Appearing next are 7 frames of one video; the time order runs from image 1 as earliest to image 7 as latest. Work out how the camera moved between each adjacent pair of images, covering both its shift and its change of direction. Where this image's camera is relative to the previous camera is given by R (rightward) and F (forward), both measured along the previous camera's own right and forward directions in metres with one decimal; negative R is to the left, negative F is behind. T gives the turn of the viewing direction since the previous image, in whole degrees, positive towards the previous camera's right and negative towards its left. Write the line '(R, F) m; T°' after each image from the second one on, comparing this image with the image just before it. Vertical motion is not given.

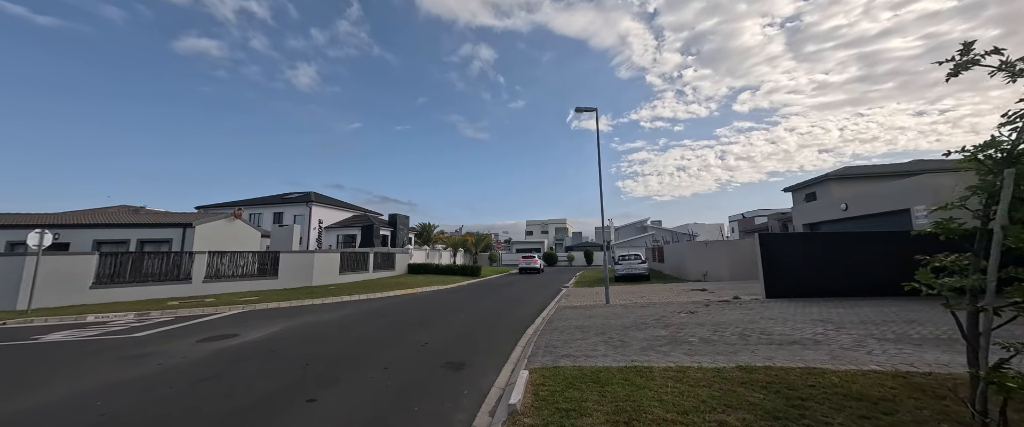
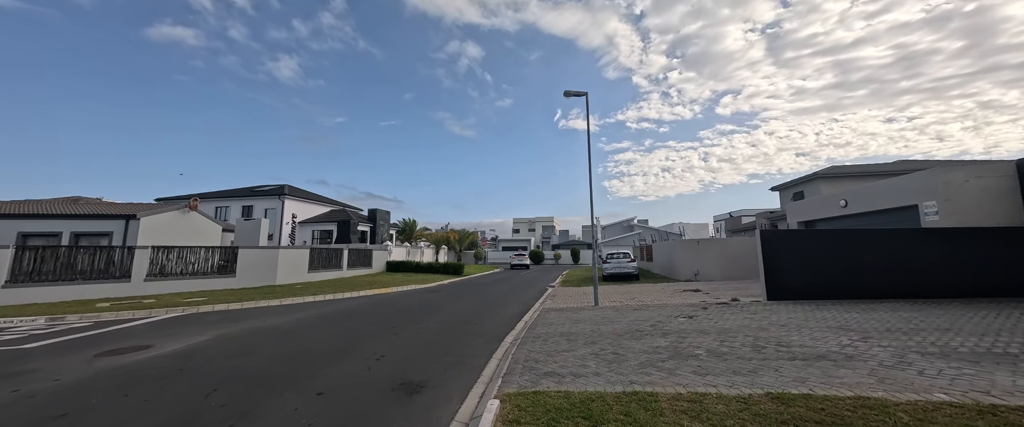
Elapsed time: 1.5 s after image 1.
(+0.2, +1.2) m; +3°
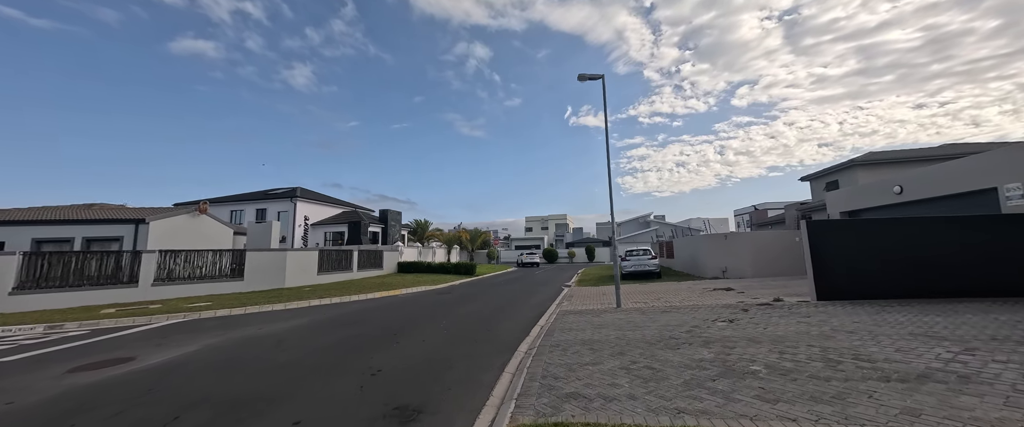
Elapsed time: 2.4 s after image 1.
(0.0, +0.9) m; -2°
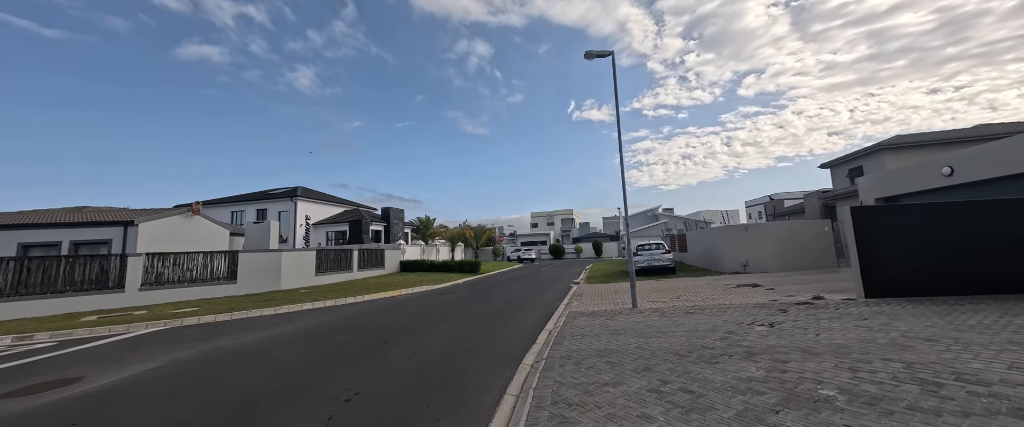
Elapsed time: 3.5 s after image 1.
(+0.1, +1.0) m; -1°
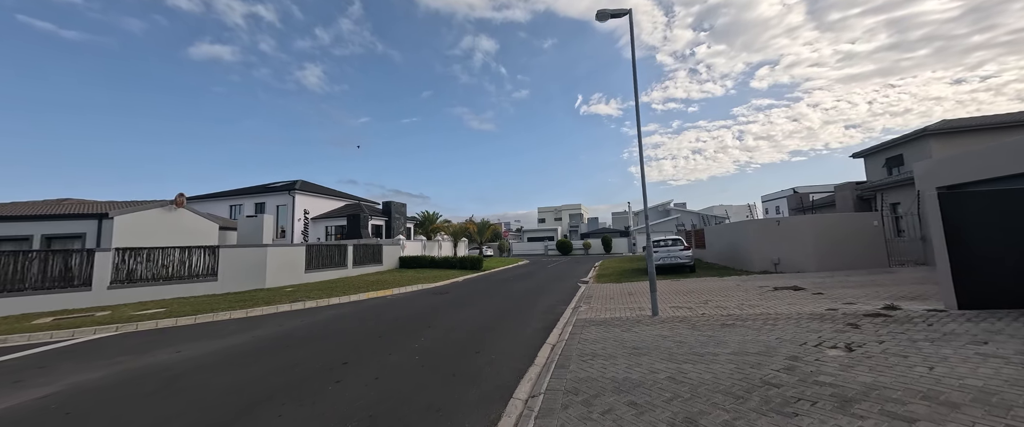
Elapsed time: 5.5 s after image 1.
(+0.2, +1.5) m; -1°
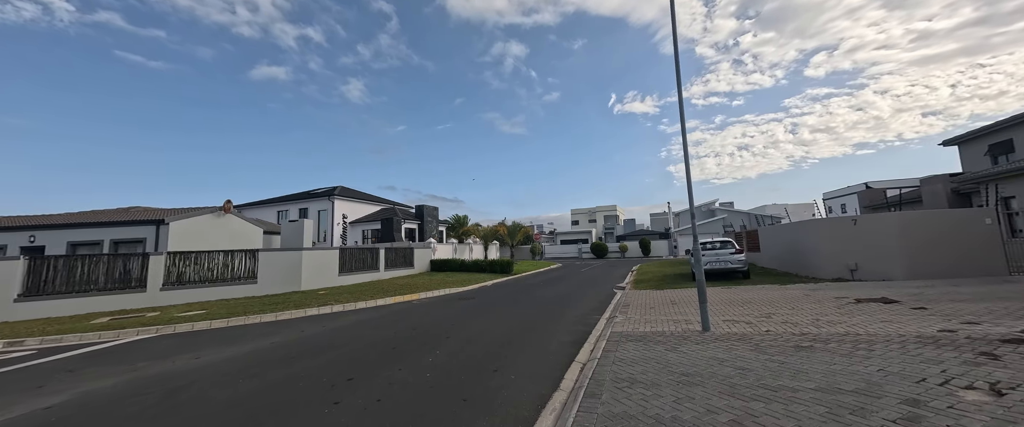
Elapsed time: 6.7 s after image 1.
(+0.2, +0.8) m; -6°
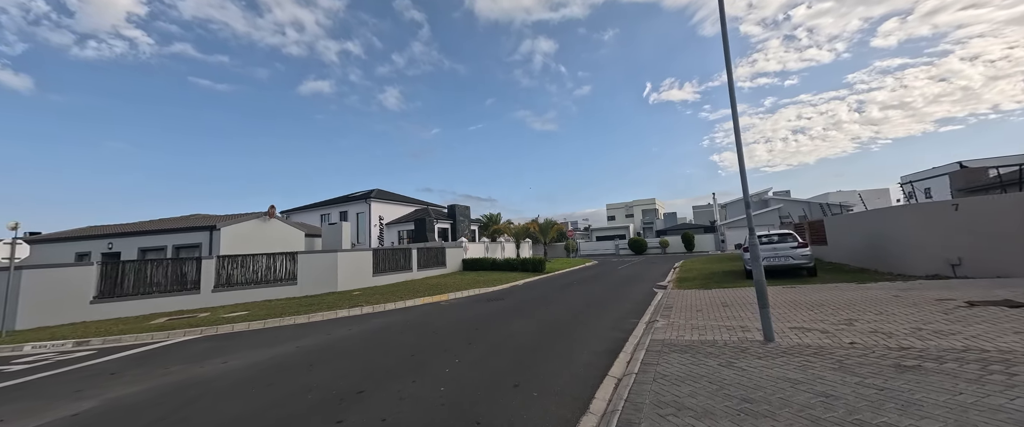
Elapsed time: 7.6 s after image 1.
(+0.3, +0.7) m; -6°
